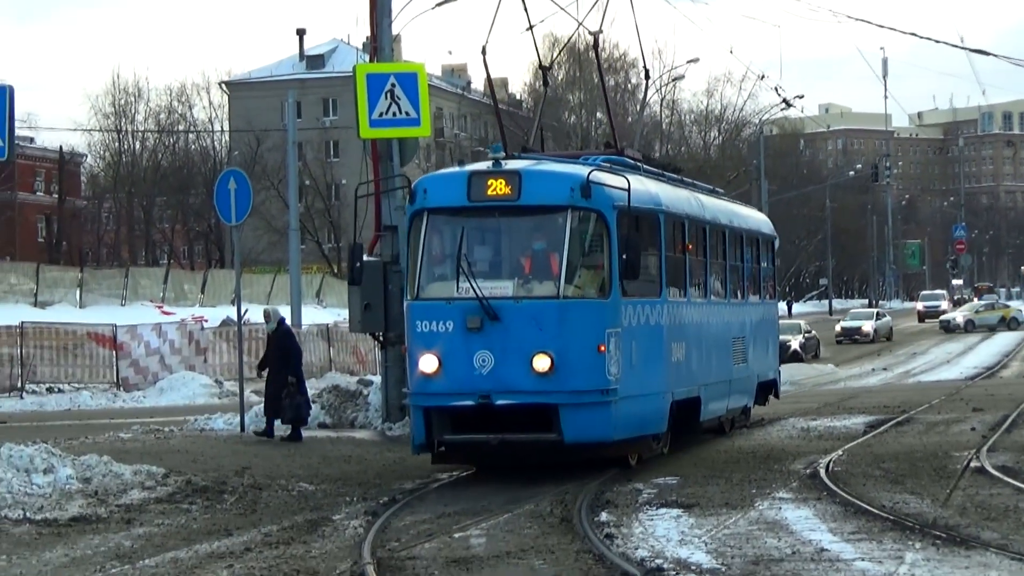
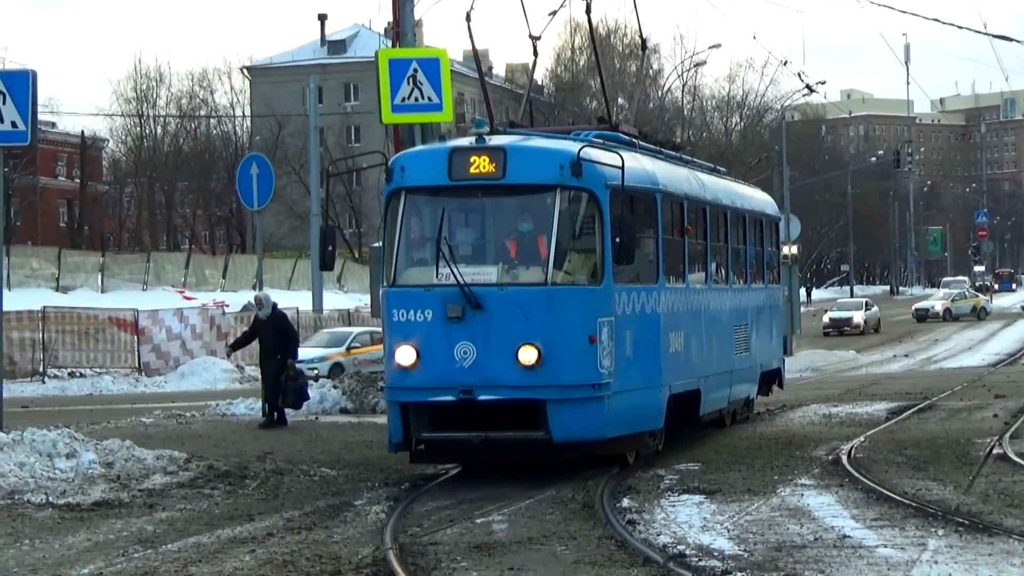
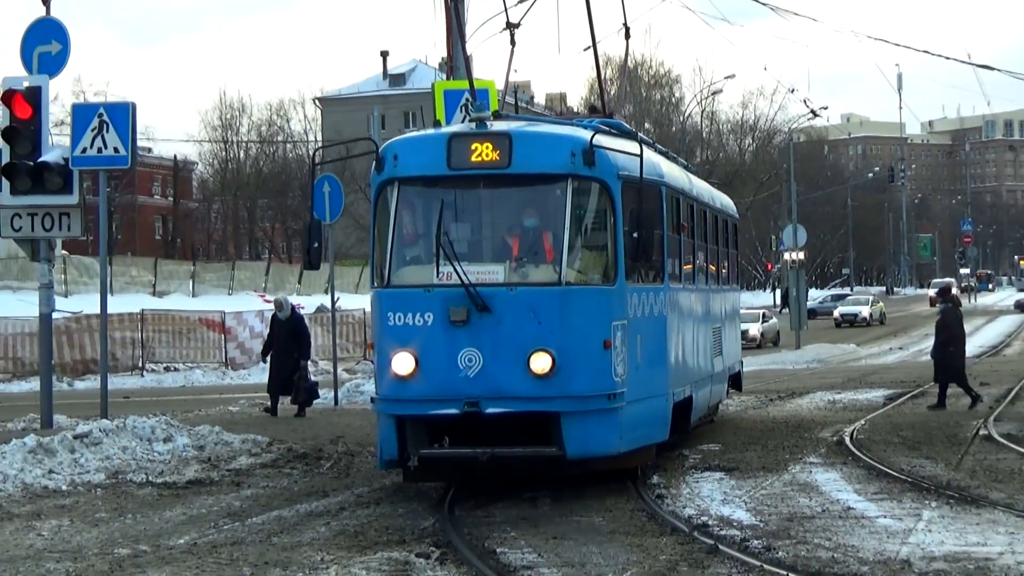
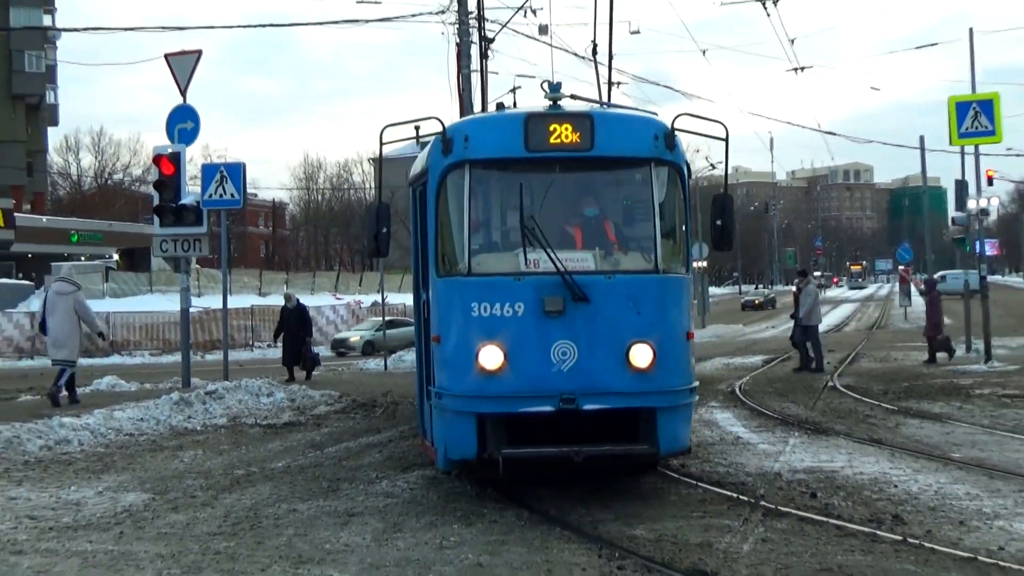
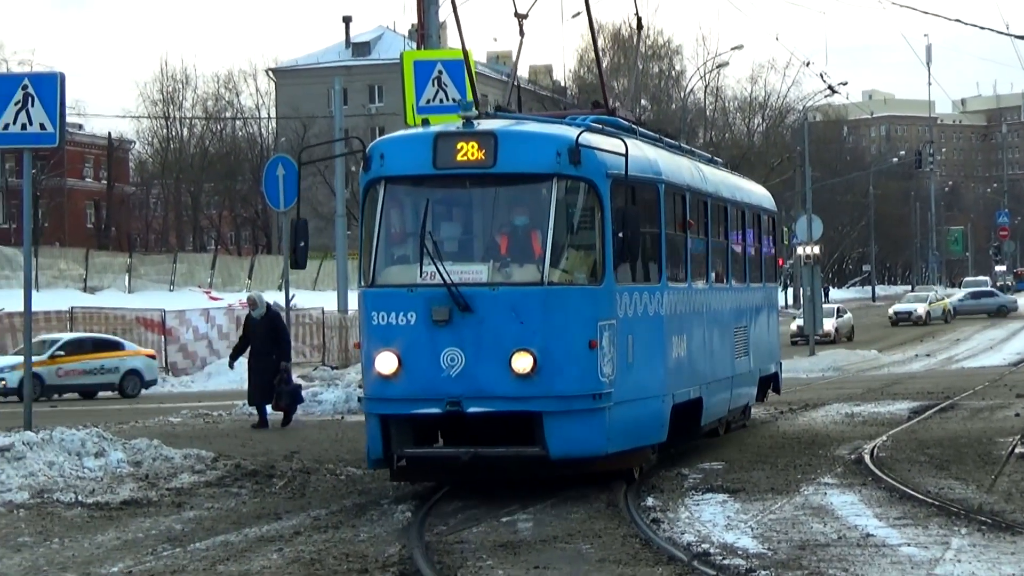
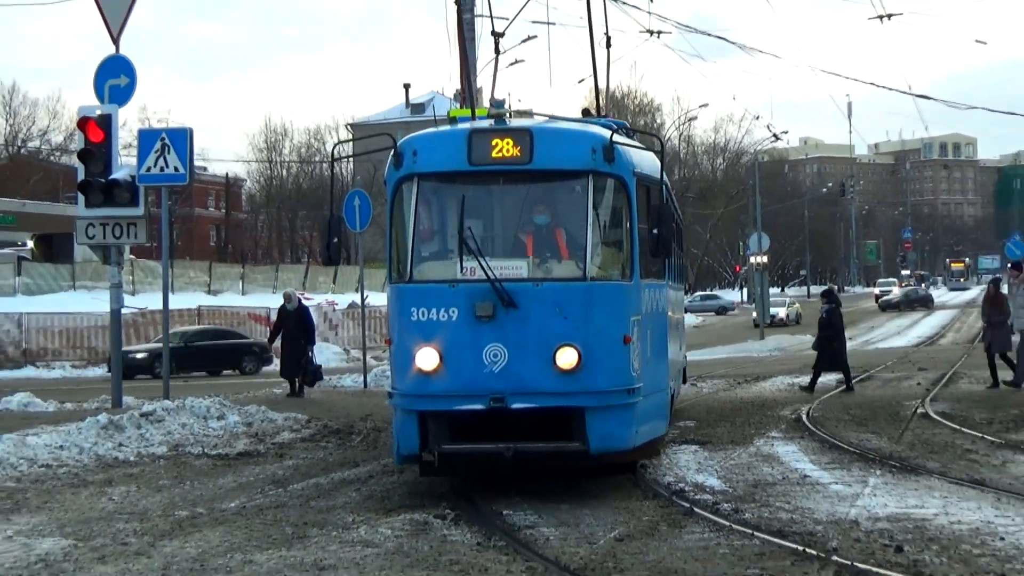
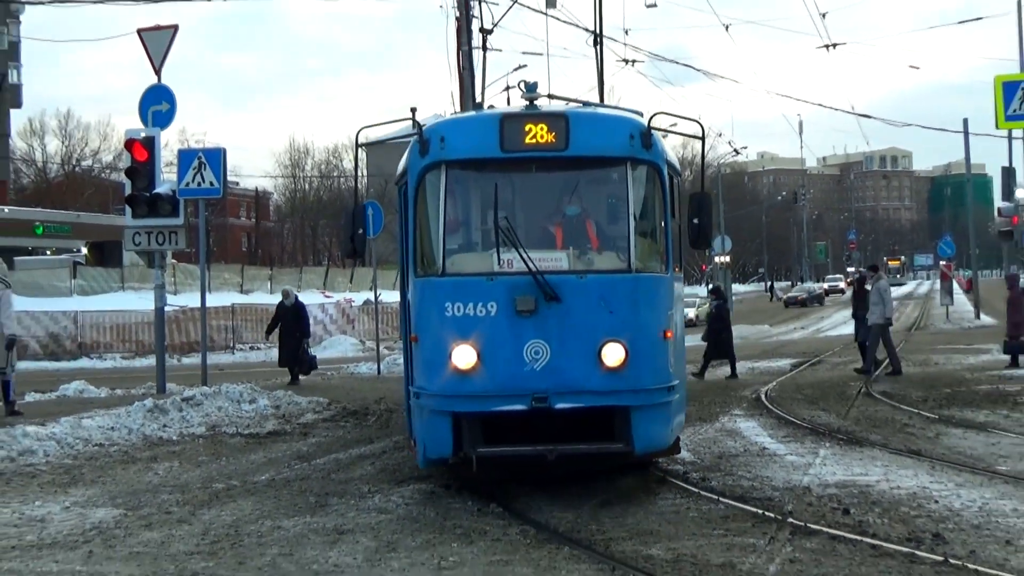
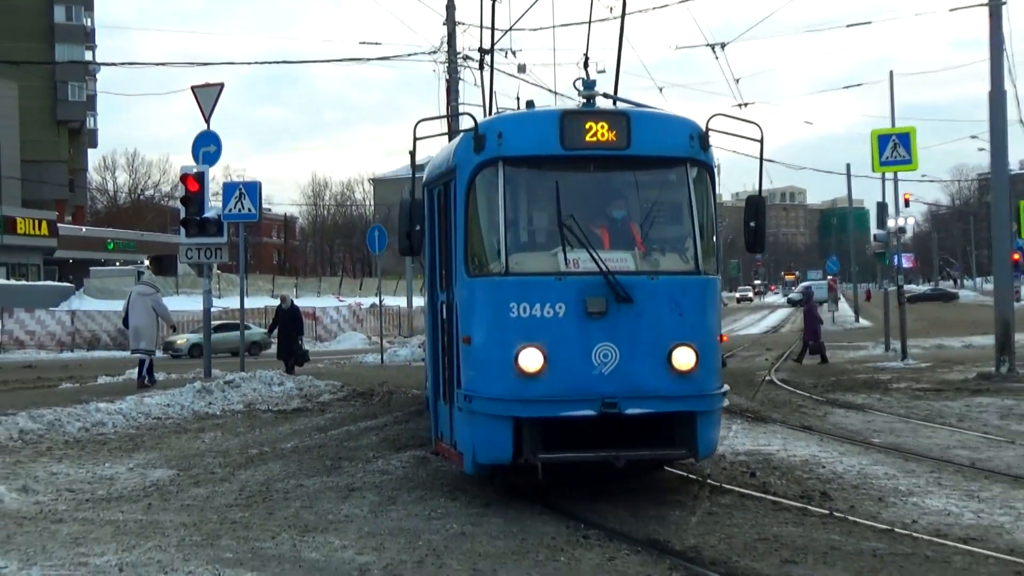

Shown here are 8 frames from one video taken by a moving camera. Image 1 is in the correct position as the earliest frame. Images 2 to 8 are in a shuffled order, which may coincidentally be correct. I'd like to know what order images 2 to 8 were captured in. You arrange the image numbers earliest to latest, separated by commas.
2, 5, 3, 6, 7, 4, 8
